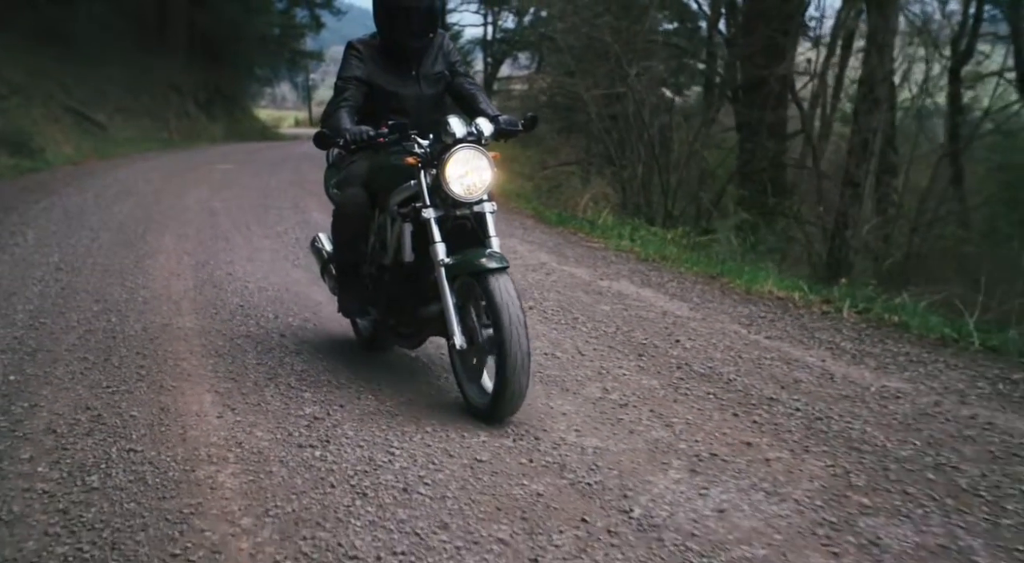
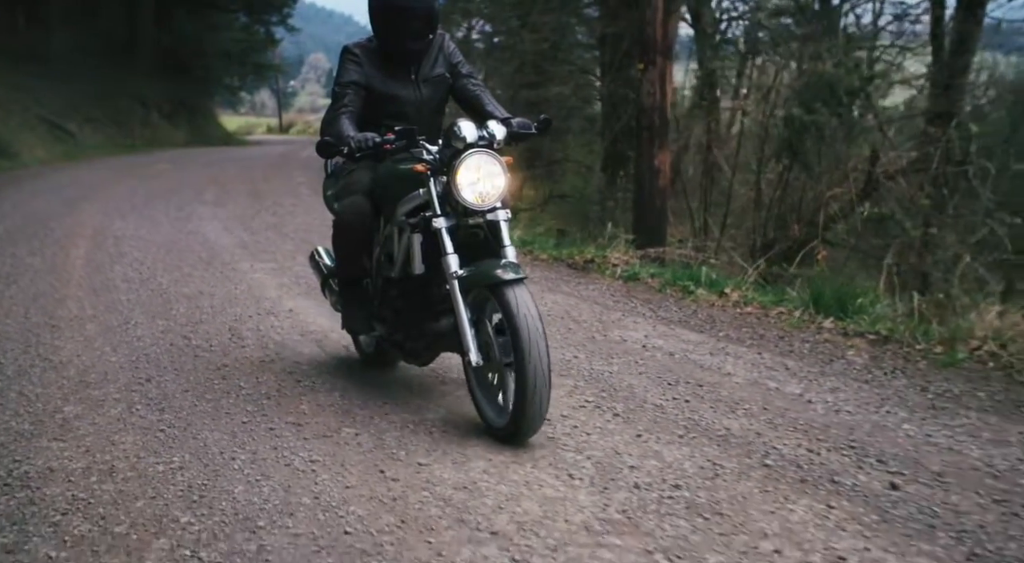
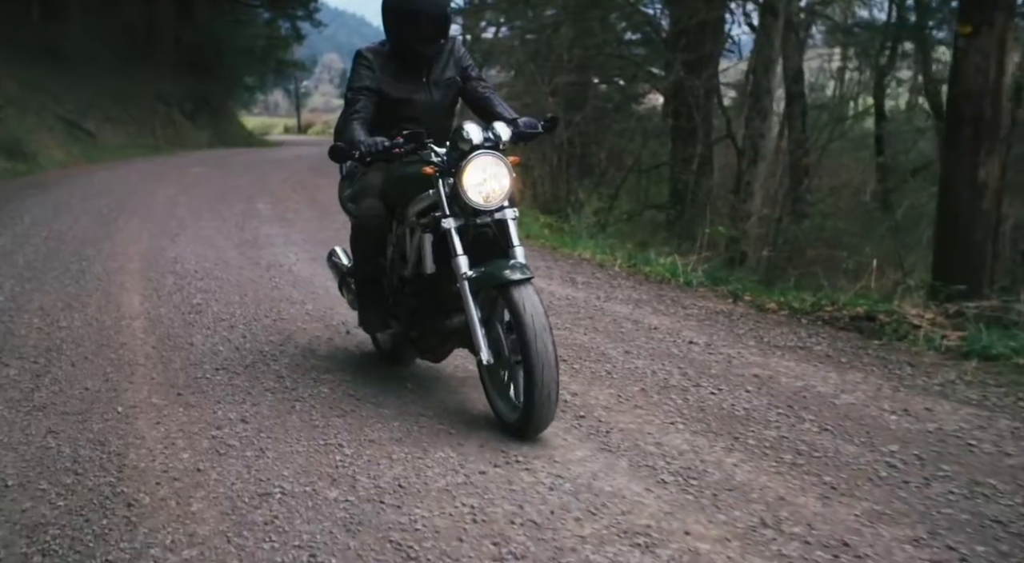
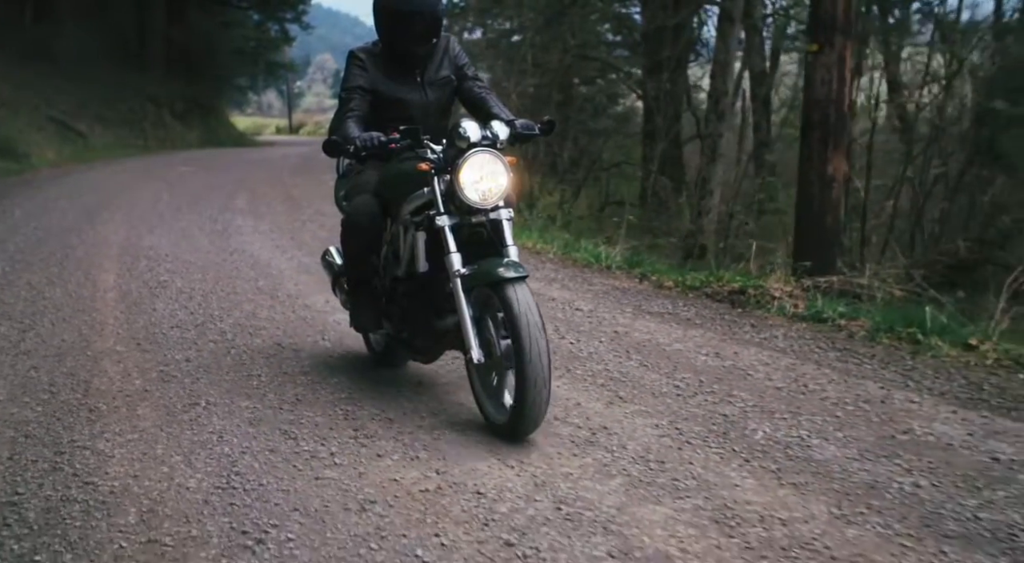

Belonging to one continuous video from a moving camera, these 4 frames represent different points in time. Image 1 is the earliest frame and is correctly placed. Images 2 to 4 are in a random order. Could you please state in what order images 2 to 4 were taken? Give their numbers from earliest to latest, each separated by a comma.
3, 4, 2
